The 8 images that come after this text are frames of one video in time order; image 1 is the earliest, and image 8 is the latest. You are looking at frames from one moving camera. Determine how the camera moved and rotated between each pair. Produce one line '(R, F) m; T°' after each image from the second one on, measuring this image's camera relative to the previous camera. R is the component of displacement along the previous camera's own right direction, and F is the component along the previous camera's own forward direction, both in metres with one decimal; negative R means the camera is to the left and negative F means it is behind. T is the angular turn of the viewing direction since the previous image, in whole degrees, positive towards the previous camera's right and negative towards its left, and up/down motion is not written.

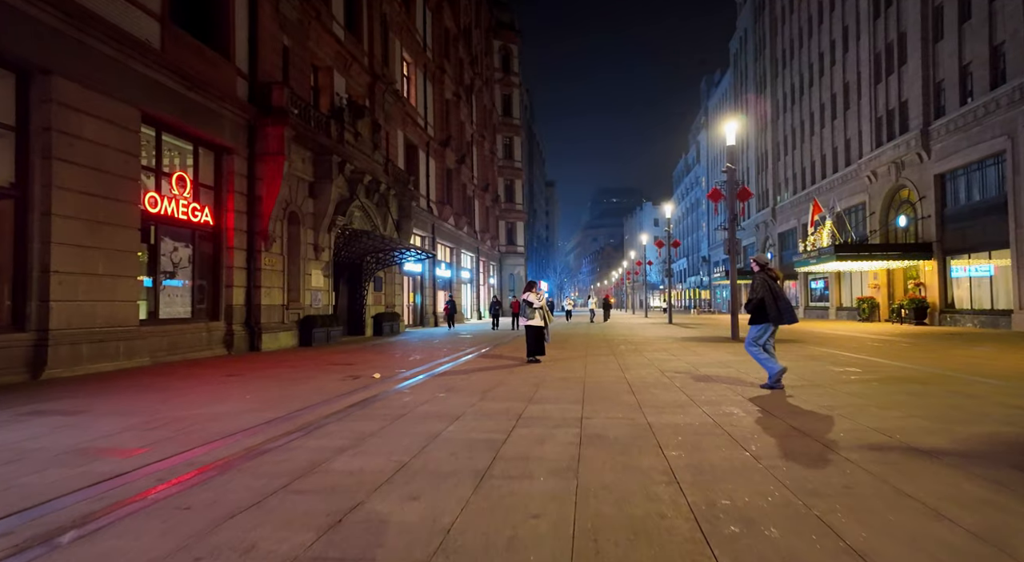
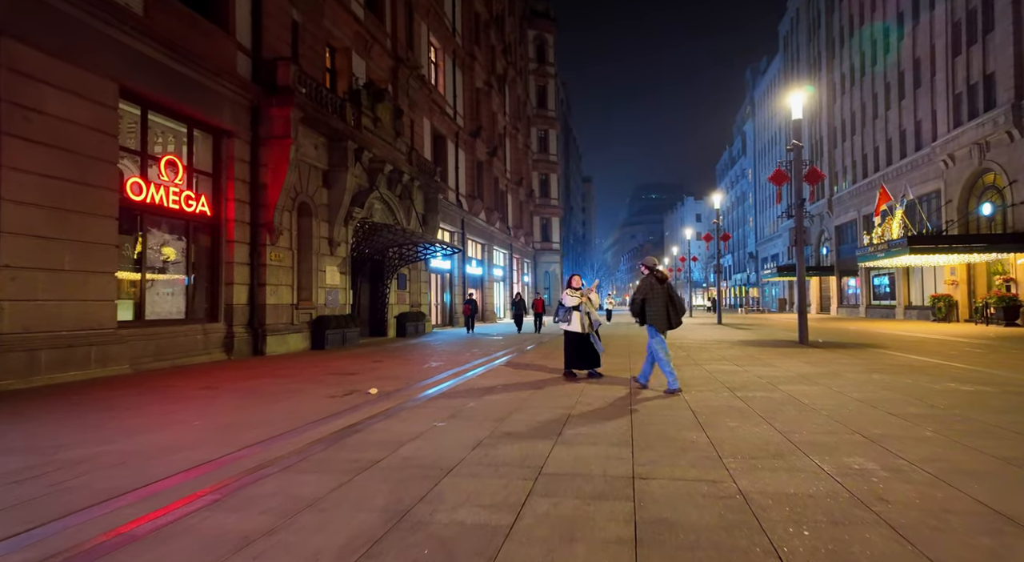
(+0.2, +2.1) m; -4°
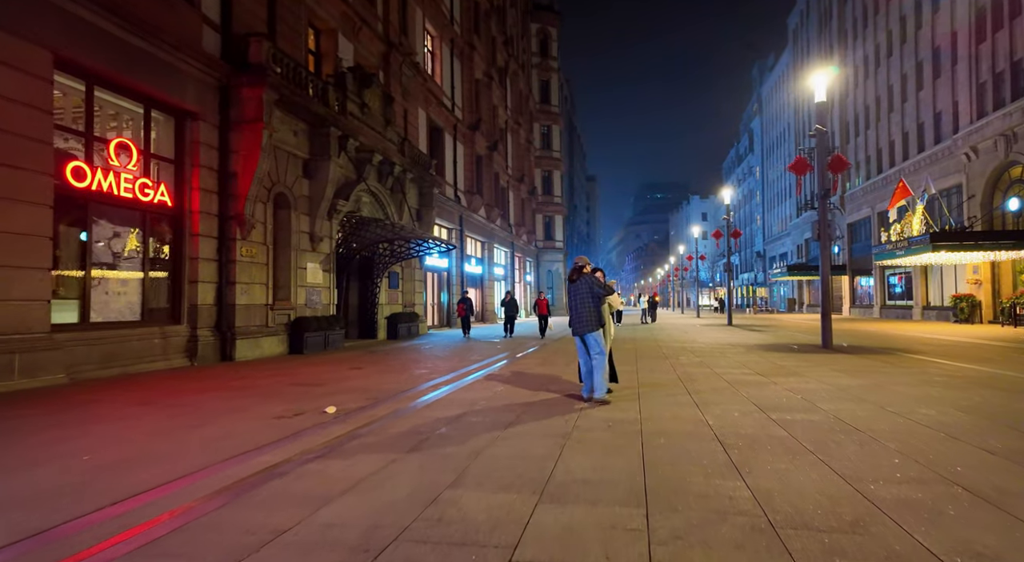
(+0.2, +1.5) m; 0°
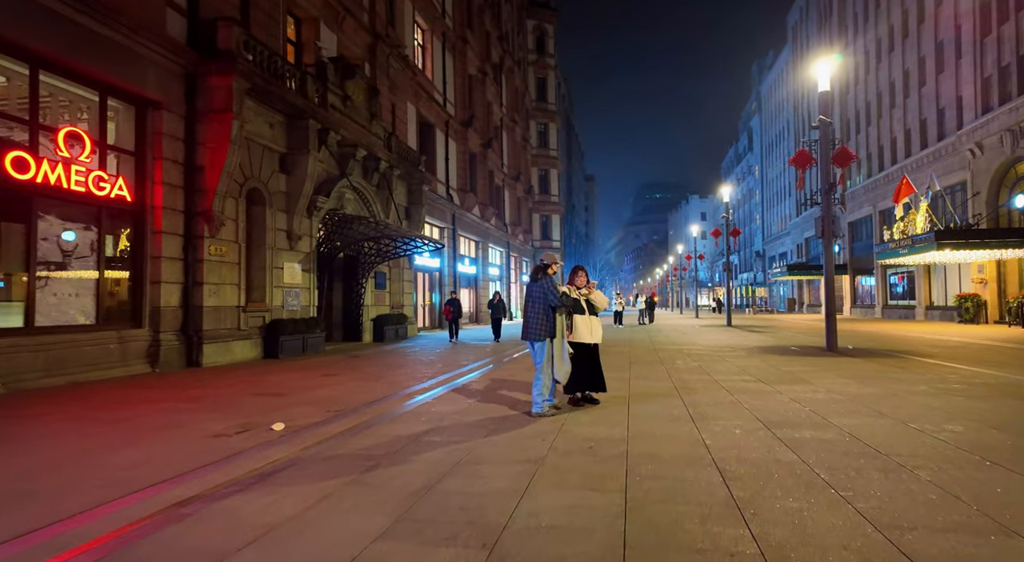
(+0.3, +0.8) m; 0°
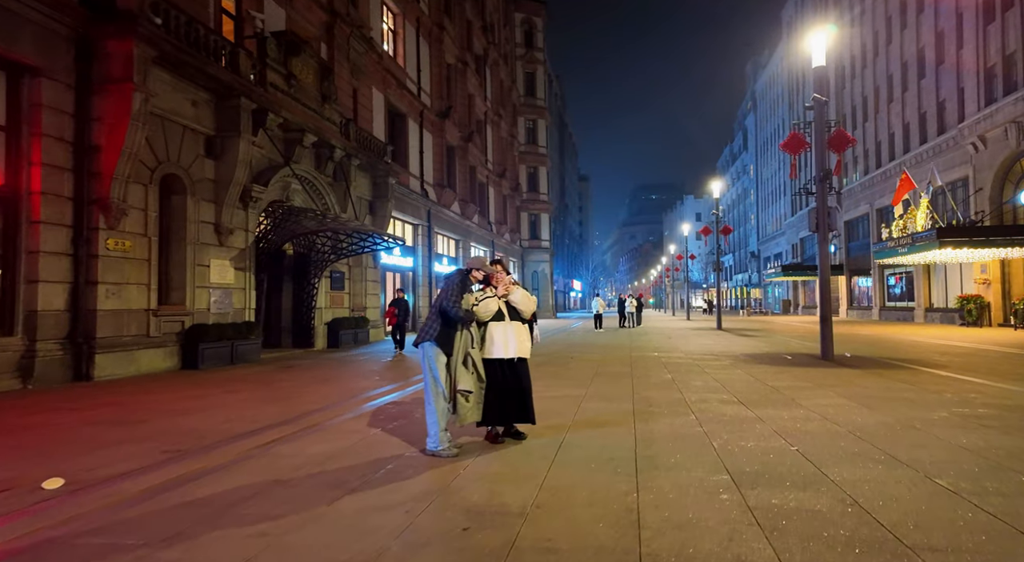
(+1.0, +1.8) m; 0°
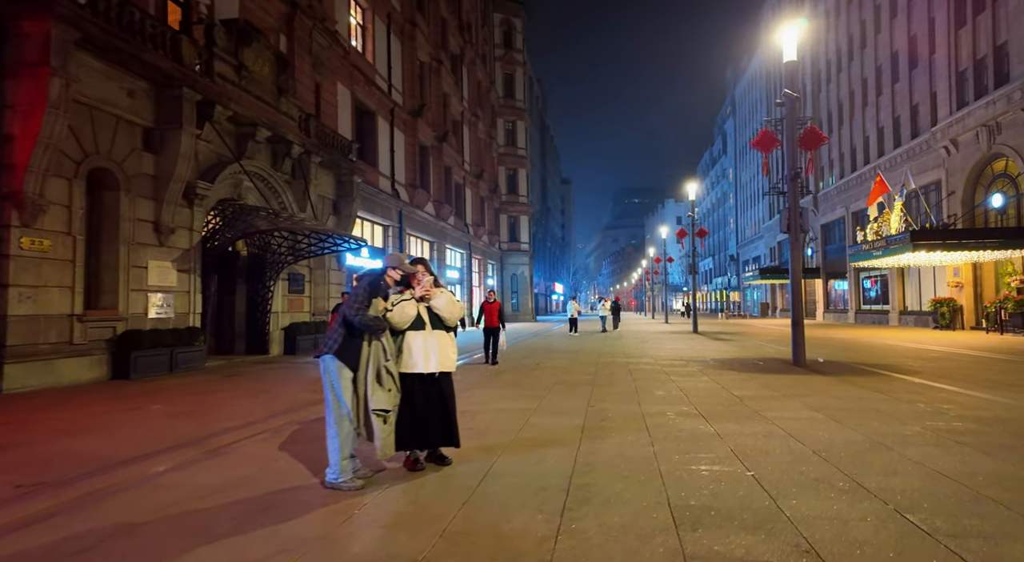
(+0.5, +0.7) m; +2°
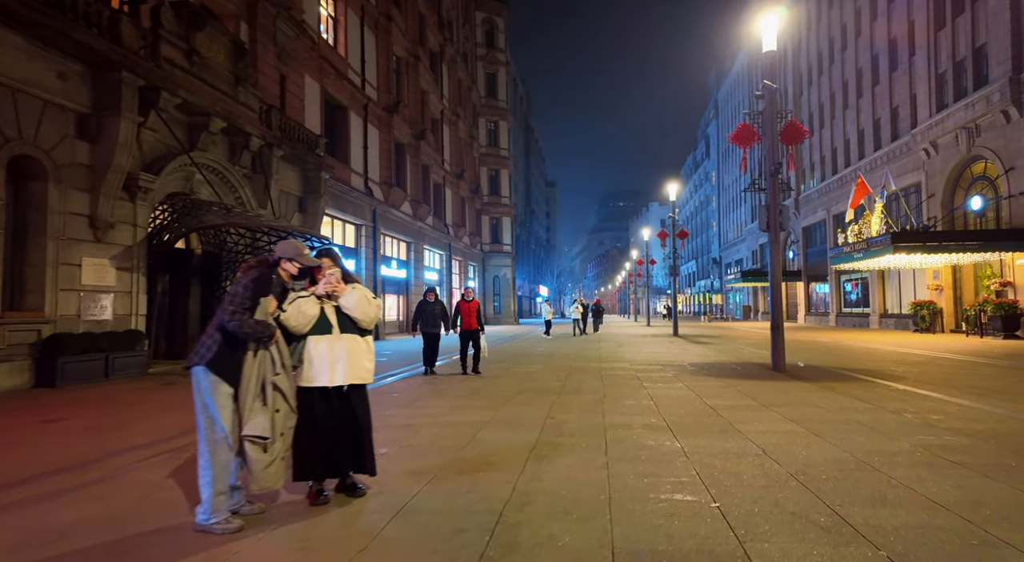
(+0.4, +0.8) m; +1°
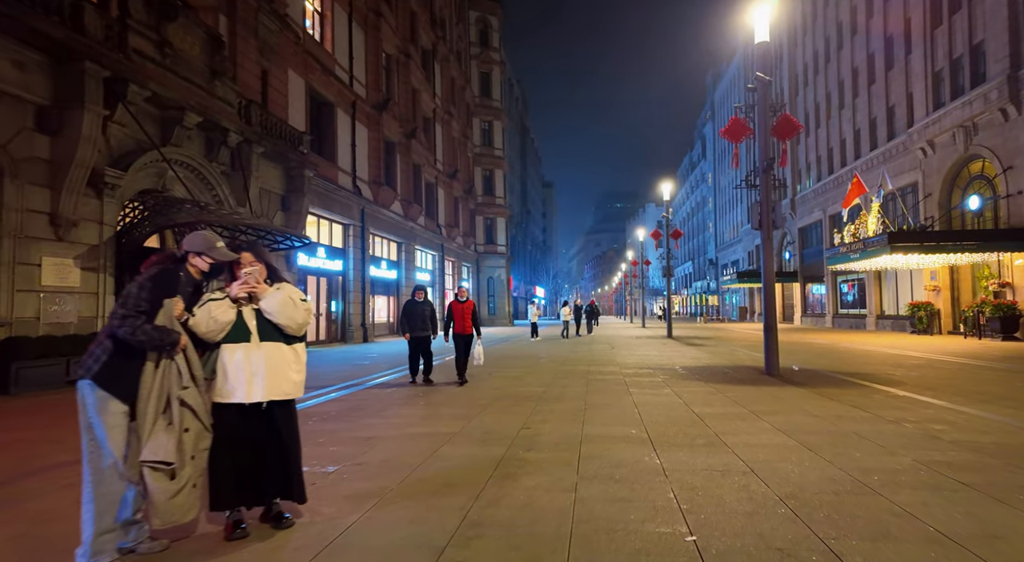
(+0.3, +0.5) m; 0°
